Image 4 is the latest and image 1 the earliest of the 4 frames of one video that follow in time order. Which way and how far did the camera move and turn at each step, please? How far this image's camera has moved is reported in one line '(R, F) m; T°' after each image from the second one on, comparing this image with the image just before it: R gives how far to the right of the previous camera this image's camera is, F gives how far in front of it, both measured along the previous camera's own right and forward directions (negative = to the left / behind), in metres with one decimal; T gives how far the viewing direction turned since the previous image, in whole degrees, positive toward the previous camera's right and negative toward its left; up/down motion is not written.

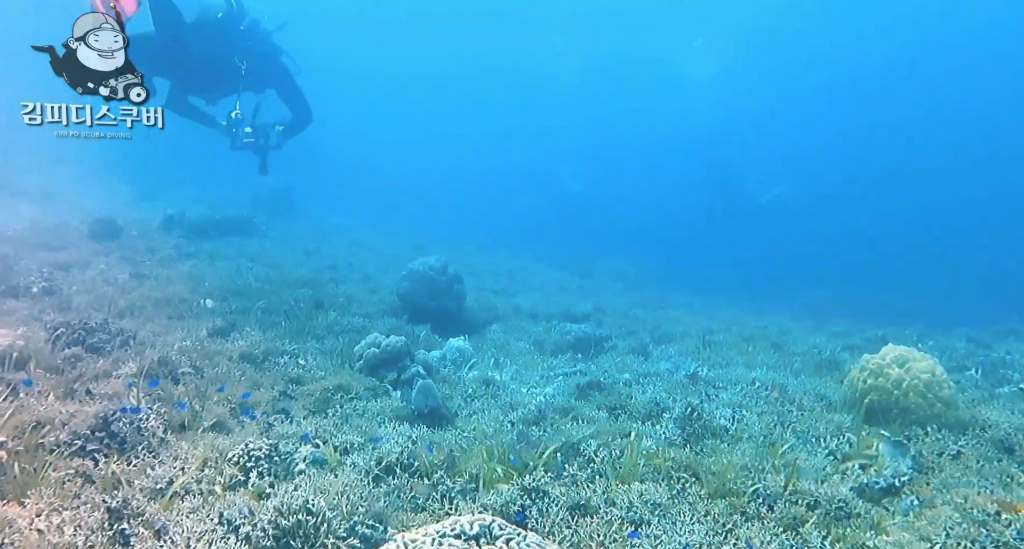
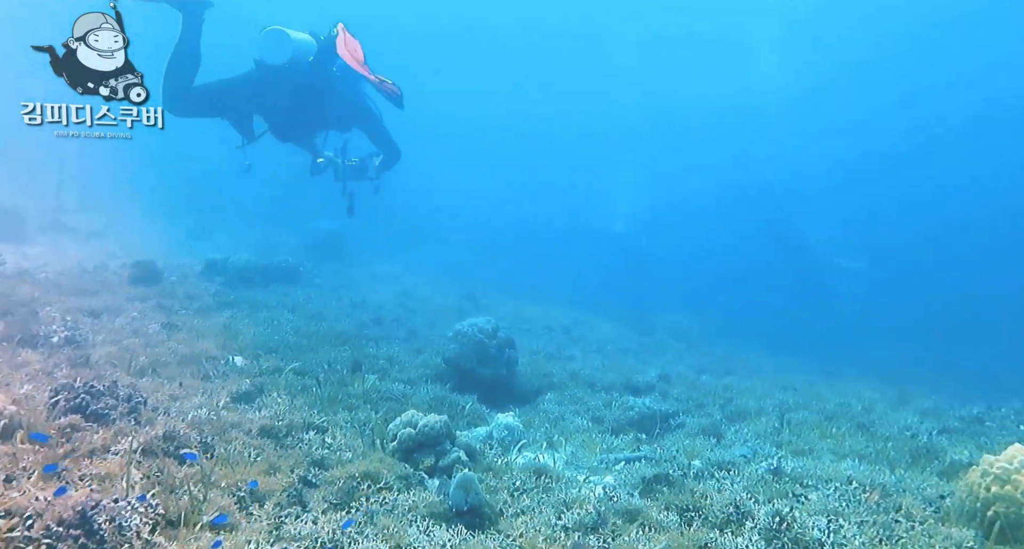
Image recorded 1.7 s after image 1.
(-0.1, +1.5) m; -4°
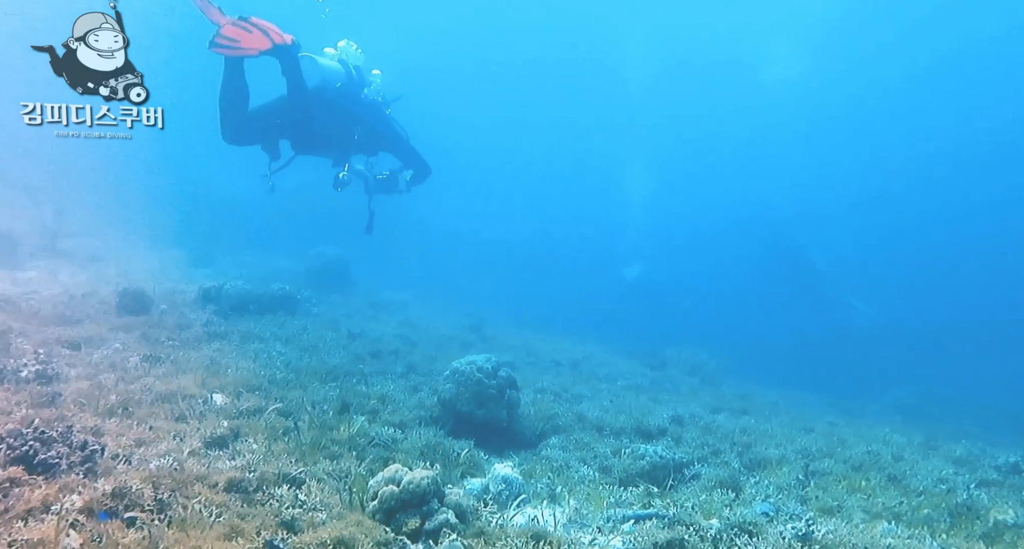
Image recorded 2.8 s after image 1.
(+0.3, +0.9) m; -2°
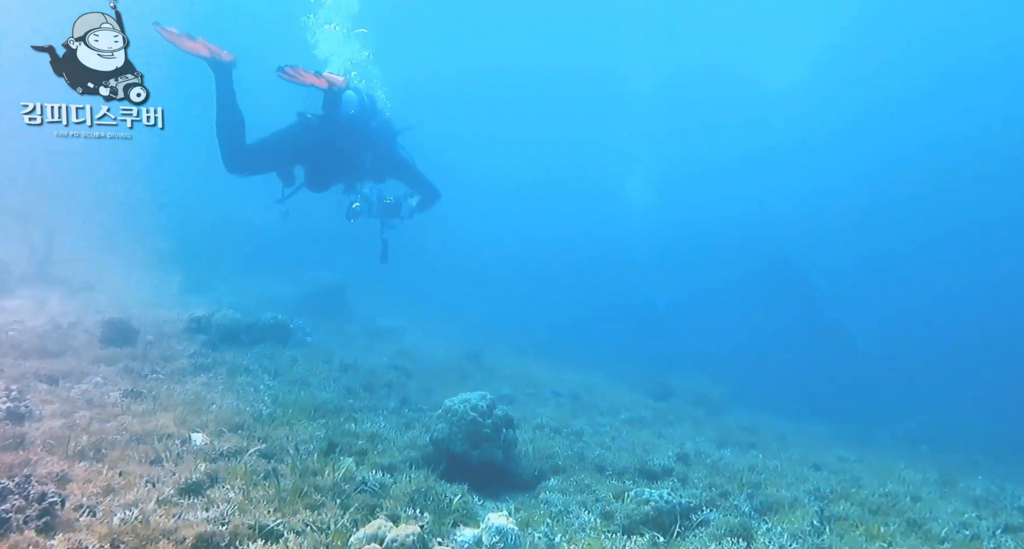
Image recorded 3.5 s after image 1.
(+0.2, +0.6) m; -1°
